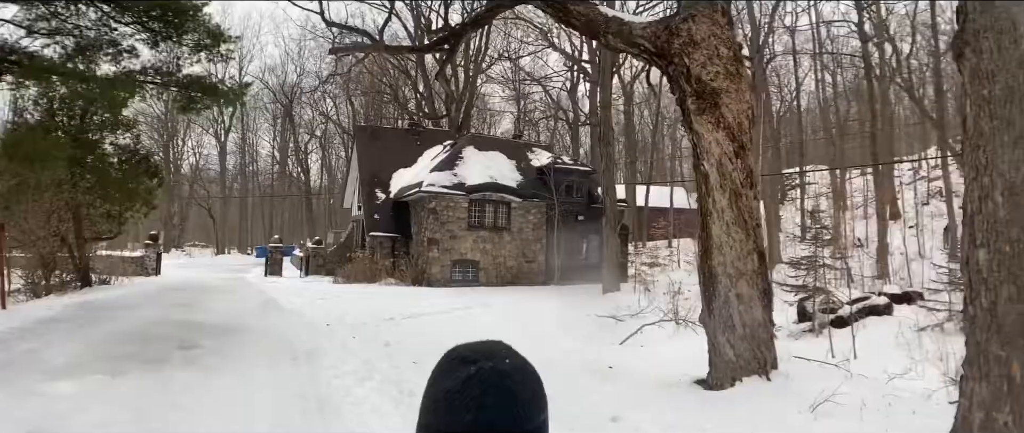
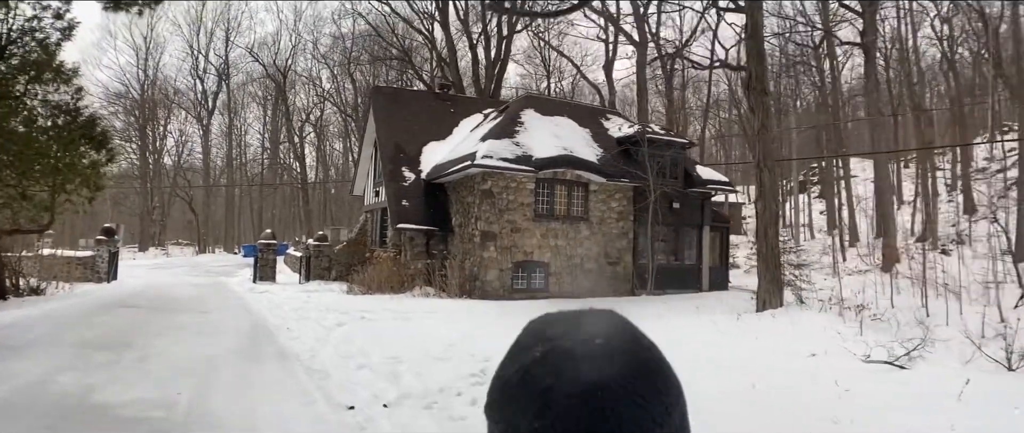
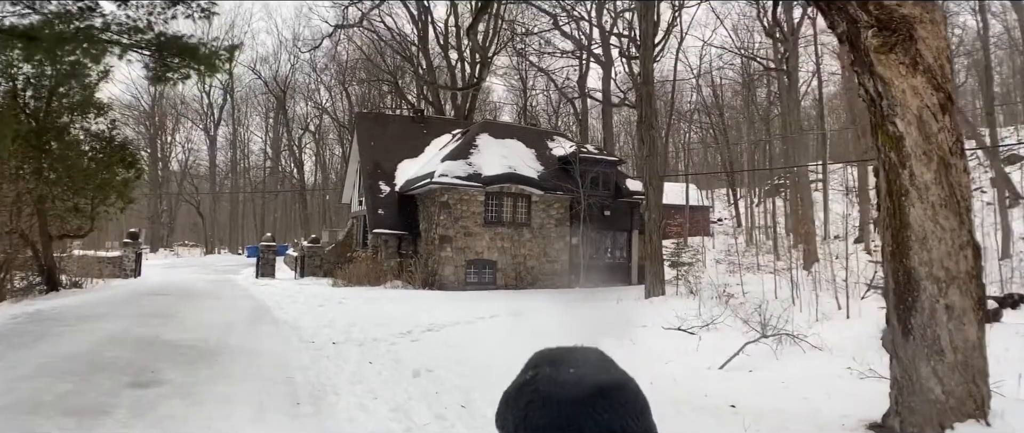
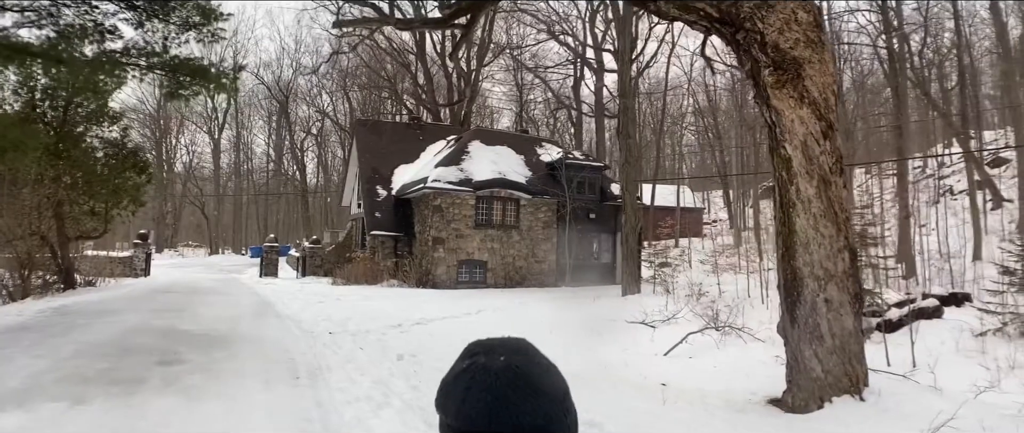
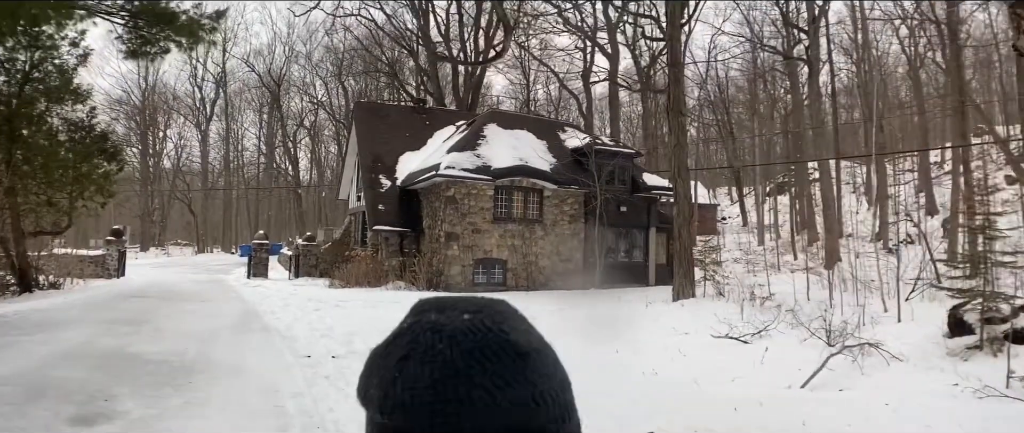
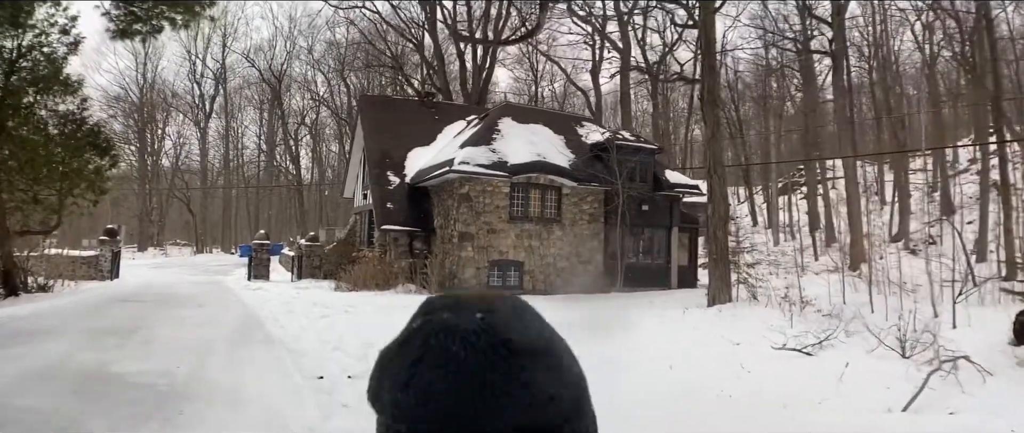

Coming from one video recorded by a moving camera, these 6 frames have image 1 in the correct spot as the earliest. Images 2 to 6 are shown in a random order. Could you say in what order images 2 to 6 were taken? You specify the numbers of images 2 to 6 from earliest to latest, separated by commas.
4, 3, 5, 6, 2
